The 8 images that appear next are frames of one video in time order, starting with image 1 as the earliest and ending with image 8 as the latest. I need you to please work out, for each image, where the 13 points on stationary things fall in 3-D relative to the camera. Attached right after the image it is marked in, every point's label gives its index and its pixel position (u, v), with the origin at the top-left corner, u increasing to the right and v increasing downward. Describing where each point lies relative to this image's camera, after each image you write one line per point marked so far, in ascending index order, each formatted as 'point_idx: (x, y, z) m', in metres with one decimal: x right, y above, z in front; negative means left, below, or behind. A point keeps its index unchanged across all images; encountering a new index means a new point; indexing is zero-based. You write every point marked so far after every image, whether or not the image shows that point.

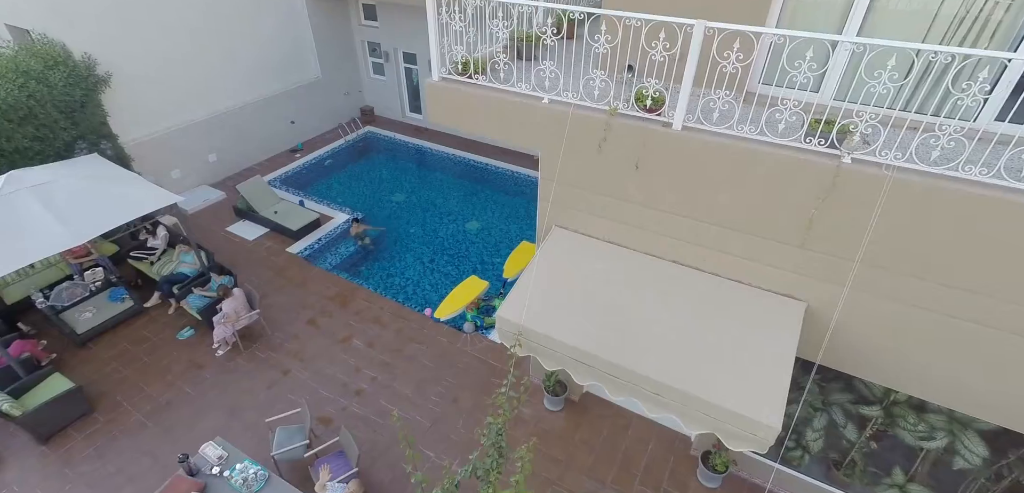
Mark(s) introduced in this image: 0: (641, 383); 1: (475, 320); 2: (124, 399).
0: (+1.8, -2.0, +6.7) m
1: (-1.0, -2.0, +12.9) m
2: (-9.0, -3.5, +11.0) m
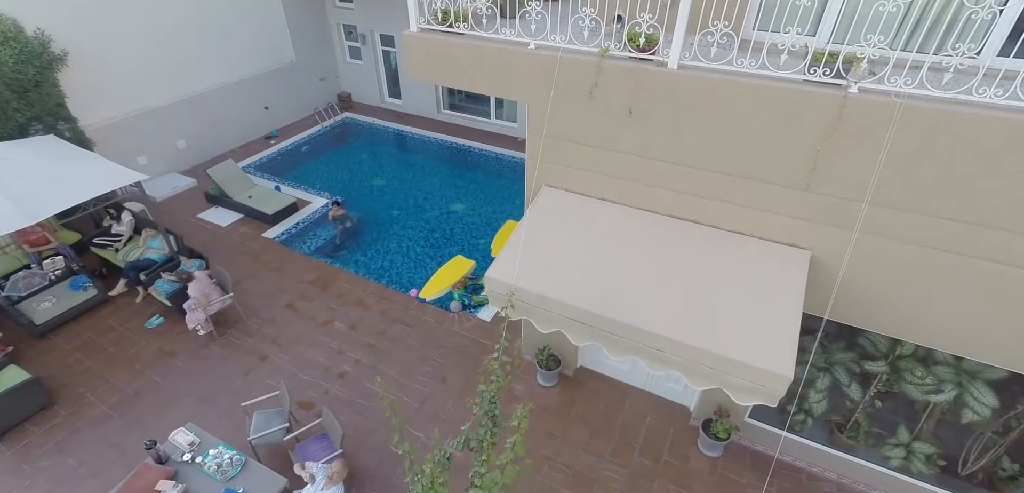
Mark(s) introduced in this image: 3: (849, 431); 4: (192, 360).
0: (+1.7, -1.2, +6.3) m
1: (-1.3, -1.4, +12.4) m
2: (-9.2, -3.1, +10.3) m
3: (+6.2, -3.4, +8.7) m
4: (-7.4, -2.6, +10.9) m
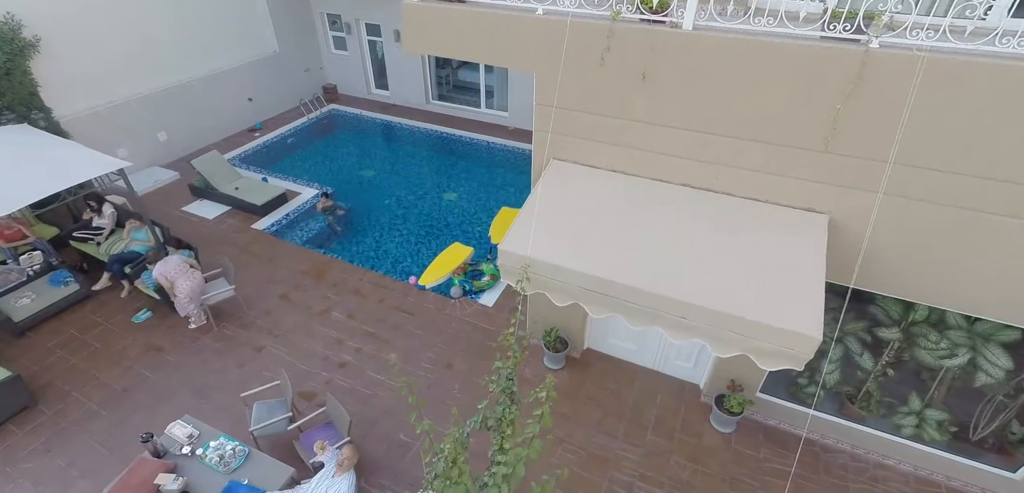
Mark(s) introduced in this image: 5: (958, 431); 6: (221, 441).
0: (+2.0, -0.8, +6.2) m
1: (-1.3, -1.0, +12.2) m
2: (-9.0, -2.9, +9.7) m
3: (+6.5, -2.9, +8.7) m
4: (-7.2, -2.4, +10.4) m
5: (+7.8, -3.2, +8.3) m
6: (-4.7, -3.1, +7.6) m
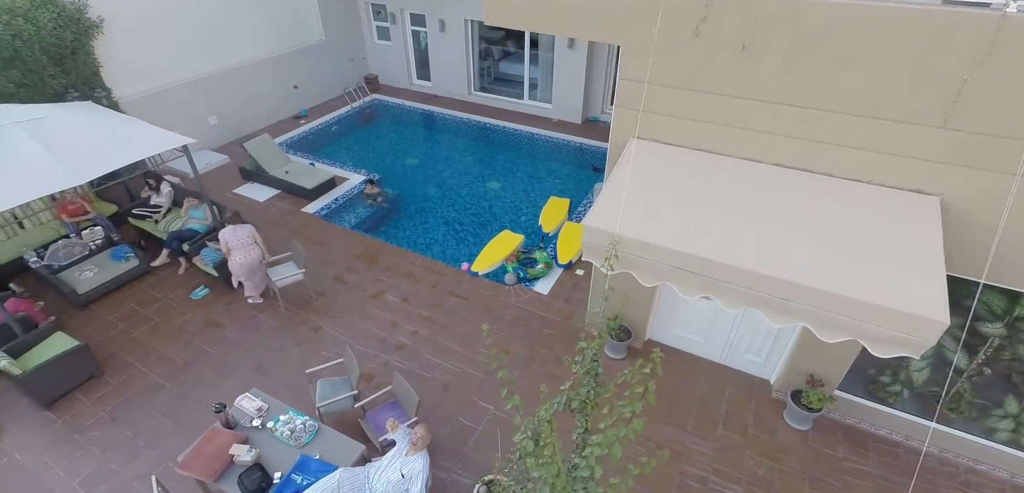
0: (+3.1, -0.5, +5.8) m
1: (+0.1, -0.6, +11.9) m
2: (-7.8, -2.4, +9.8) m
3: (+7.7, -2.7, +8.2) m
4: (-6.0, -1.9, +10.4) m
5: (+9.0, -3.1, +7.7) m
6: (-3.5, -2.7, +7.5) m
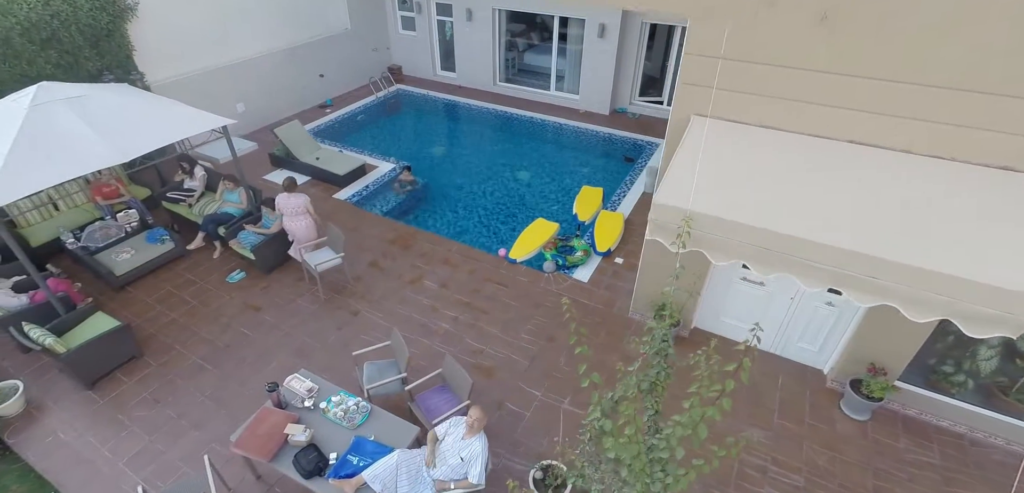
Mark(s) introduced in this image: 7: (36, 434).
0: (+4.0, -0.2, +5.6) m
1: (+1.1, -0.3, +11.7) m
2: (-6.9, -2.0, +9.7) m
3: (+8.5, -2.5, +7.9) m
4: (-5.0, -1.5, +10.3) m
5: (+9.9, -2.9, +7.4) m
6: (-2.6, -2.3, +7.3) m
7: (-8.2, -3.2, +8.1) m
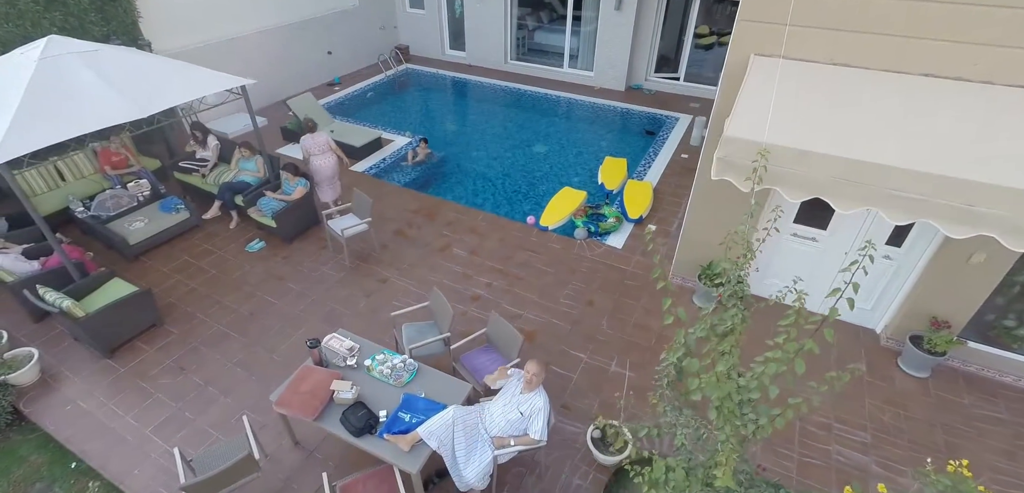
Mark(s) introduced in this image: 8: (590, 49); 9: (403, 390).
0: (+4.8, +0.6, +5.2) m
1: (+1.8, +0.5, +11.3) m
2: (-6.1, -1.2, +9.2) m
3: (+9.3, -1.6, +7.7) m
4: (-4.3, -0.8, +9.8) m
5: (+10.7, -2.0, +7.2) m
6: (-1.8, -1.6, +6.9) m
7: (-7.4, -2.5, +7.6) m
8: (+3.2, +8.2, +19.5) m
9: (-1.5, -2.0, +6.5) m
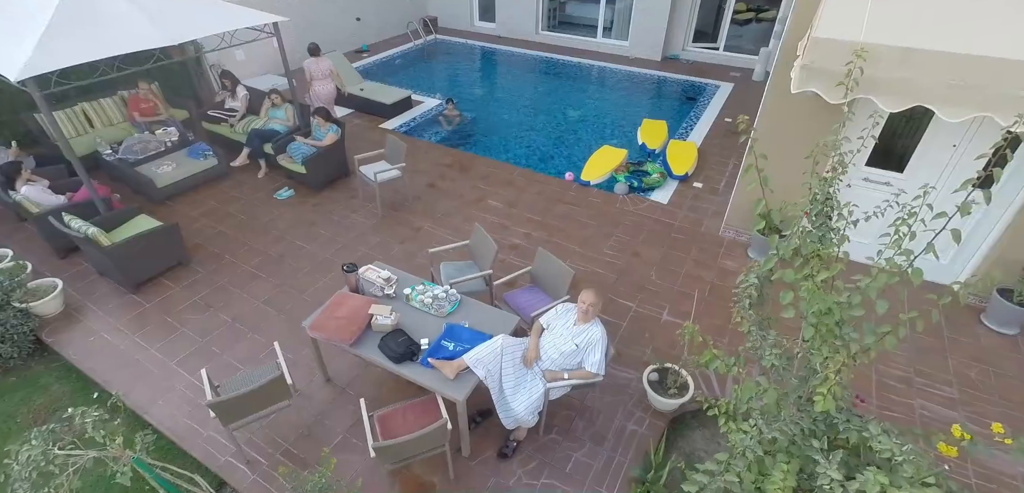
0: (+5.5, +1.5, +4.5) m
1: (+2.6, +1.5, +10.7) m
2: (-5.4, -0.1, +8.8) m
3: (+10.0, -0.8, +6.8) m
4: (-3.5, +0.4, +9.4) m
5: (+11.3, -1.2, +6.3) m
6: (-1.2, -0.5, +6.4) m
7: (-6.7, -1.3, +7.3) m
8: (+4.5, +9.1, +18.9) m
9: (-0.9, -0.9, +6.0) m
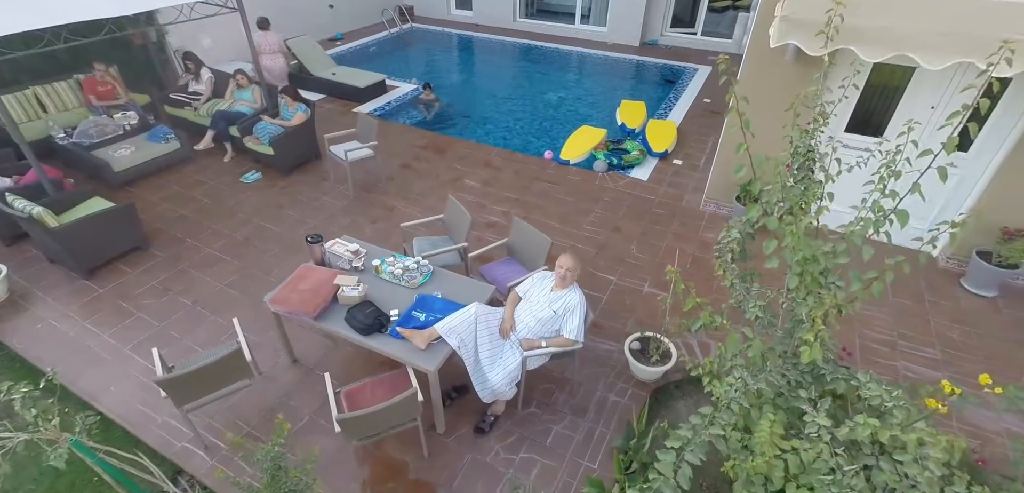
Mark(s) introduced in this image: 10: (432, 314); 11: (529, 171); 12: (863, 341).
0: (+5.2, +2.0, +4.4) m
1: (+2.1, +1.9, +10.5) m
2: (-5.8, +0.2, +8.4) m
3: (+9.7, -0.2, +6.8) m
4: (-3.9, +0.7, +9.0) m
5: (+11.0, -0.6, +6.3) m
6: (-1.5, -0.1, +6.1) m
7: (-7.0, -1.1, +6.8) m
8: (+3.6, +9.6, +18.7) m
9: (-1.2, -0.5, +5.7) m
10: (-0.9, -0.8, +5.3) m
11: (+0.4, +1.6, +10.3) m
12: (+4.9, -1.3, +6.5) m
